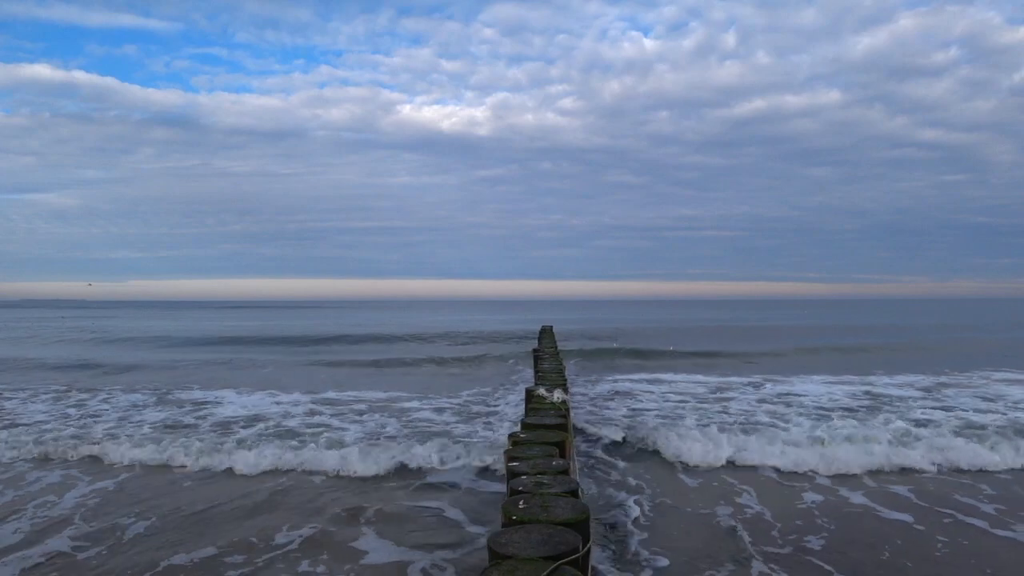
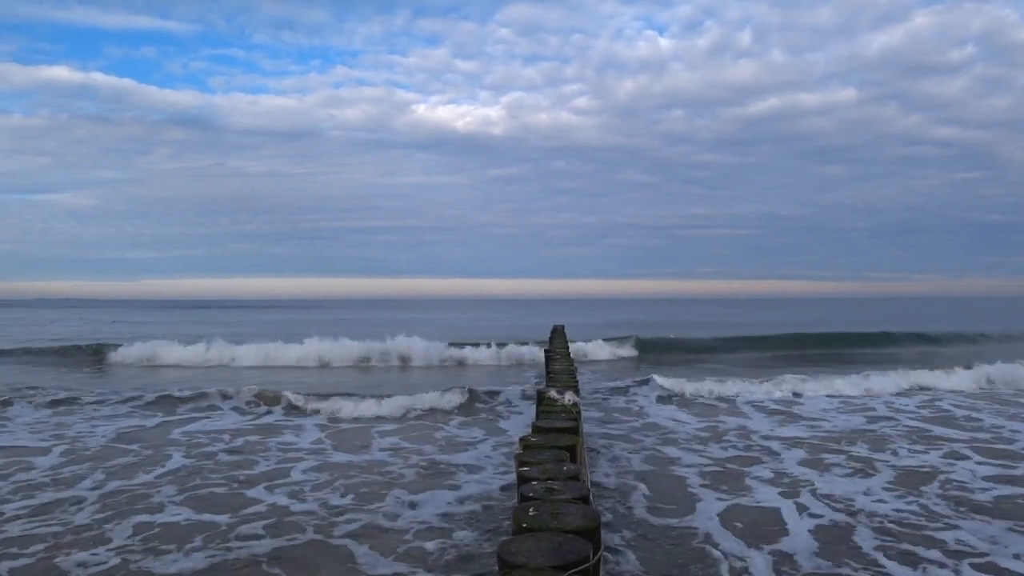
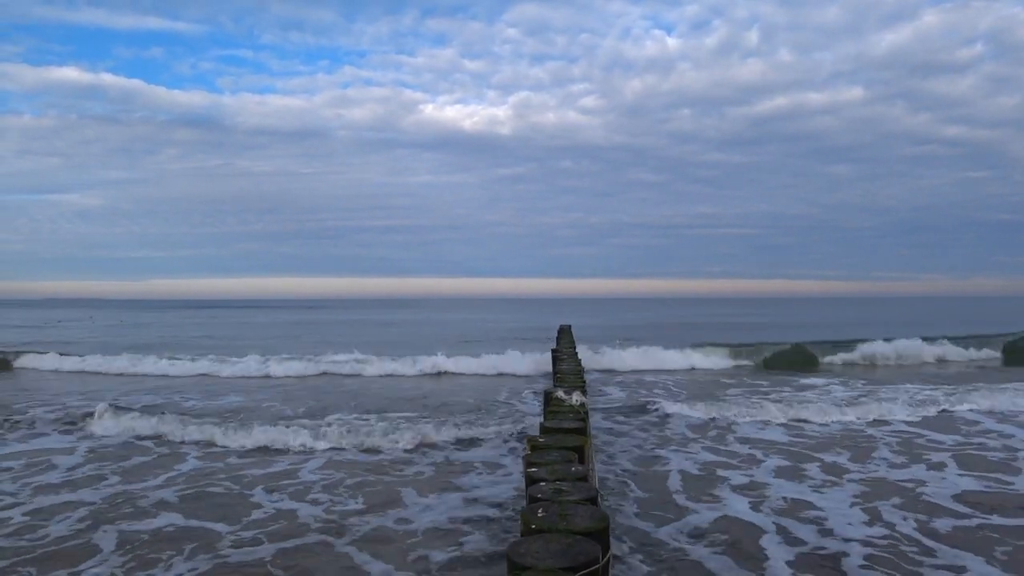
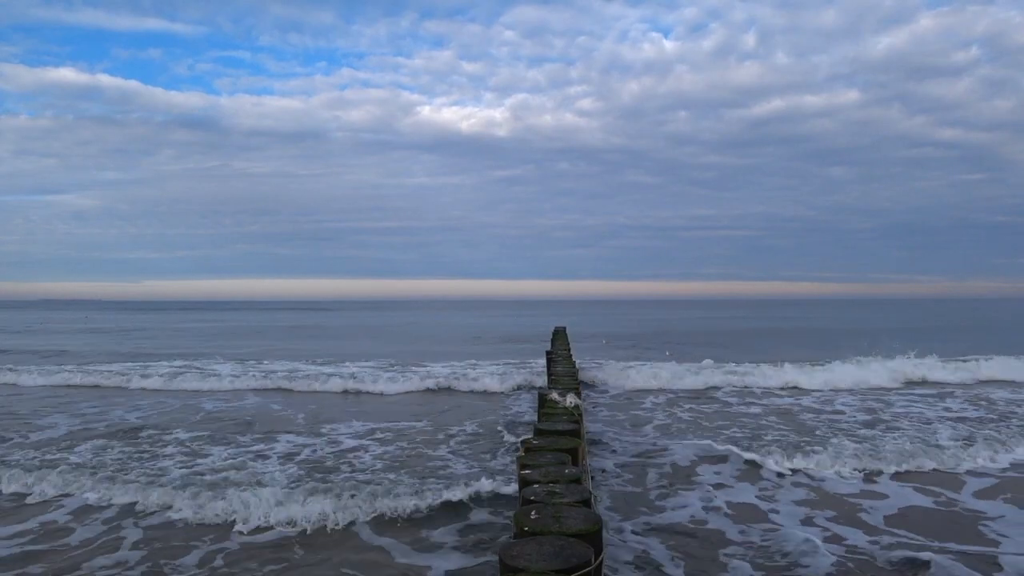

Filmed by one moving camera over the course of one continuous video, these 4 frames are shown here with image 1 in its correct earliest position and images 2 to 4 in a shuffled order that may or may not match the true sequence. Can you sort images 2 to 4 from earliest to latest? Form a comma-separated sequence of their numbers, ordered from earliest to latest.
2, 3, 4
